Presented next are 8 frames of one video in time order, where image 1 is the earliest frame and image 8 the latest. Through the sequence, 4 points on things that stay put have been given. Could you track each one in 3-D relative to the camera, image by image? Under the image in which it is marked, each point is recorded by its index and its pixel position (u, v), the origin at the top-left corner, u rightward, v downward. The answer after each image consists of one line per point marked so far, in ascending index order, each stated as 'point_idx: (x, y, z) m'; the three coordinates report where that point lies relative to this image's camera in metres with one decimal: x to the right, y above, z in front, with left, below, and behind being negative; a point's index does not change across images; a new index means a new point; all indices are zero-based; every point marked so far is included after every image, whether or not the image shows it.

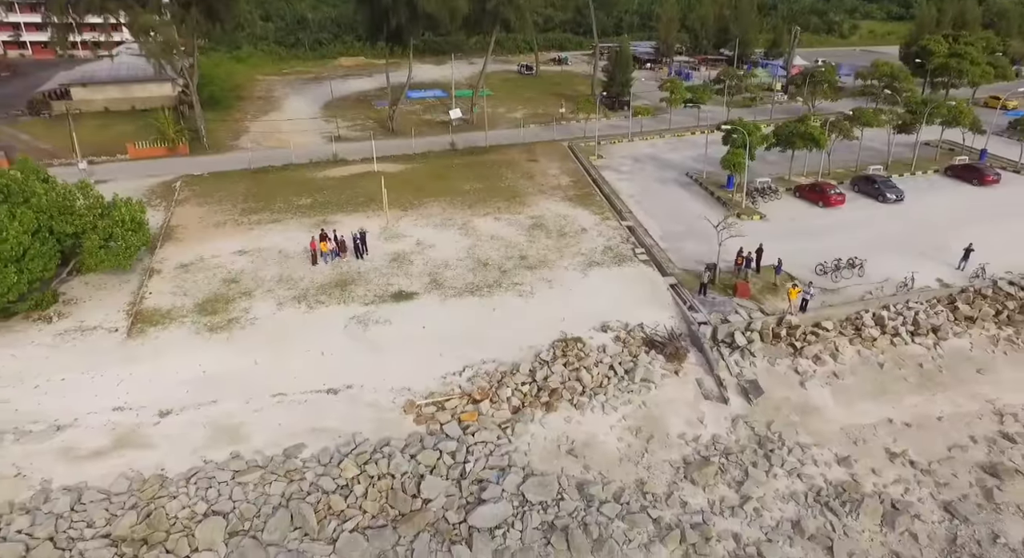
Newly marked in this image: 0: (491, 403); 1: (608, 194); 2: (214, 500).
0: (-0.3, -1.8, +9.1) m
1: (+2.6, +2.3, +16.6) m
2: (-3.7, -2.7, +7.6) m
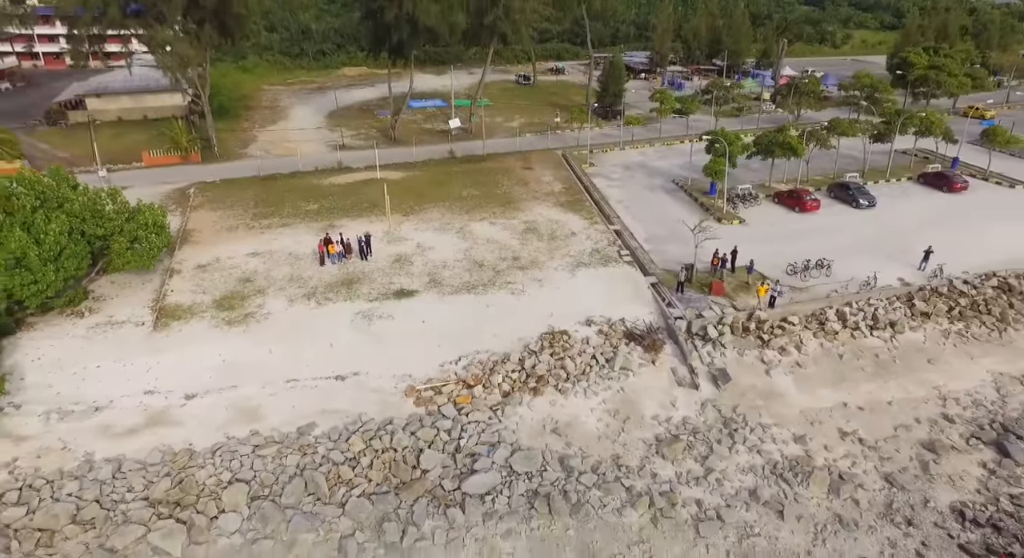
0: (-0.5, -1.8, +10.2) m
1: (+2.4, +2.2, +17.6) m
2: (-3.8, -2.6, +8.6) m
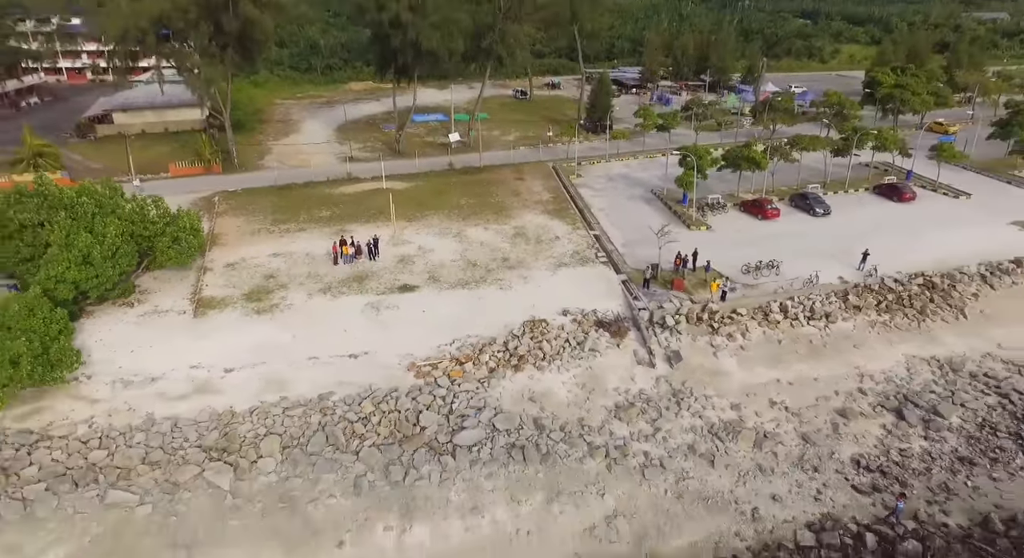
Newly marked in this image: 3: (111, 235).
0: (-0.8, -1.7, +12.1) m
1: (+2.2, +2.2, +19.6) m
2: (-4.1, -2.5, +10.6) m
3: (-8.7, +0.9, +13.4) m
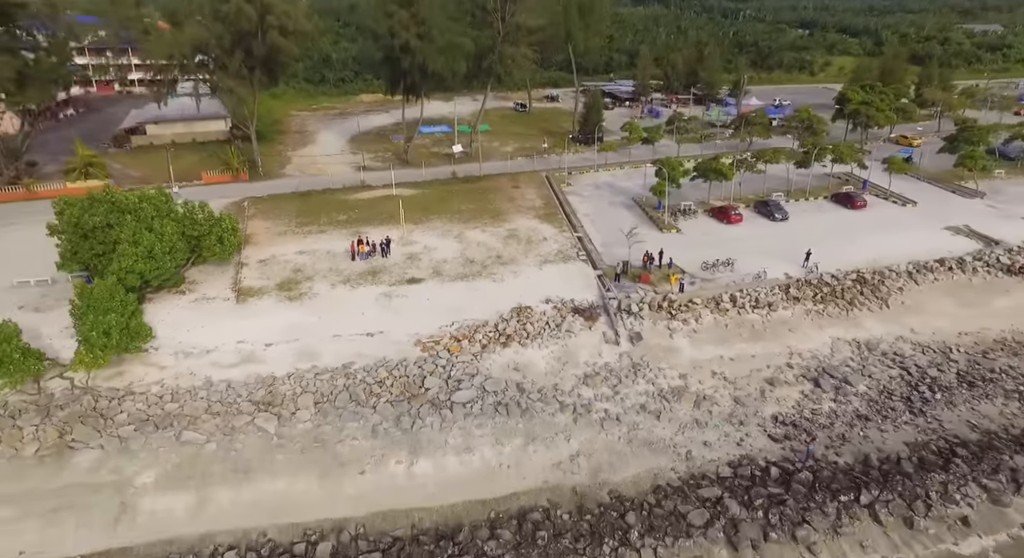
0: (-1.0, -1.5, +14.8) m
1: (+2.0, +2.3, +22.3) m
2: (-4.4, -2.3, +13.2) m
3: (-9.0, +1.2, +16.1) m
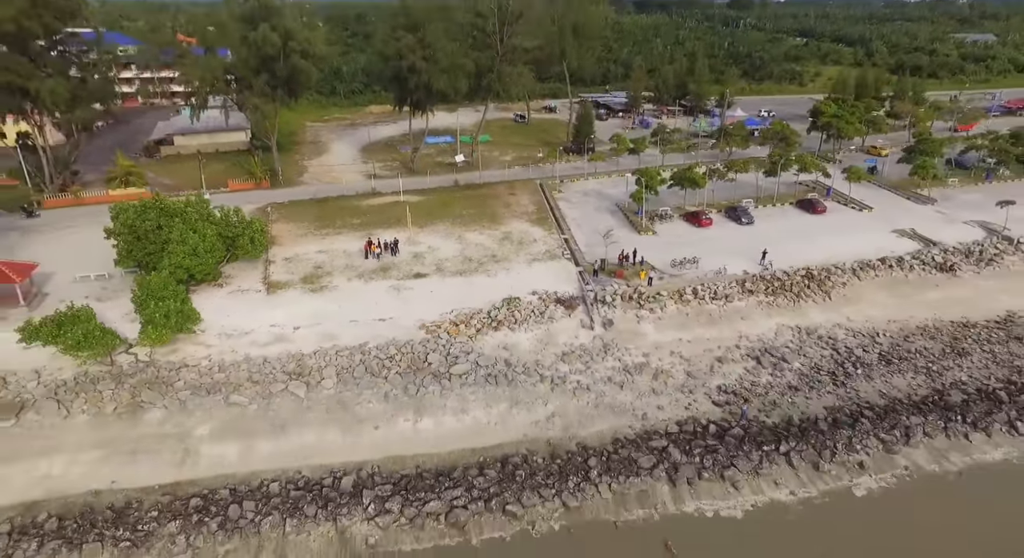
0: (-1.3, -1.3, +17.4) m
1: (+1.8, +2.5, +24.9) m
2: (-4.7, -2.1, +15.9) m
3: (-9.2, +1.3, +18.9) m
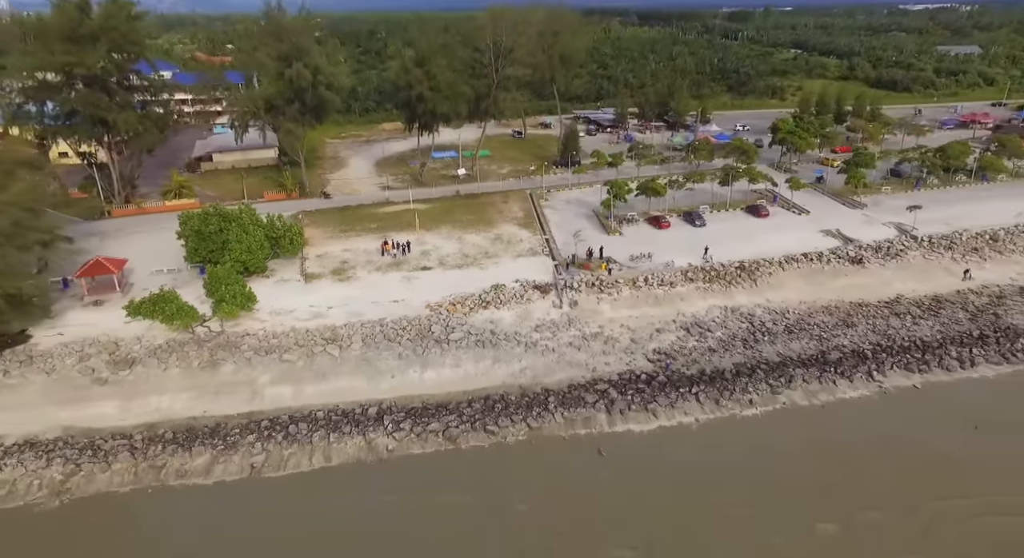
0: (-1.8, -1.0, +22.2) m
1: (+1.4, +2.7, +29.7) m
2: (-5.2, -1.7, +20.7) m
3: (-9.7, +1.6, +23.8) m
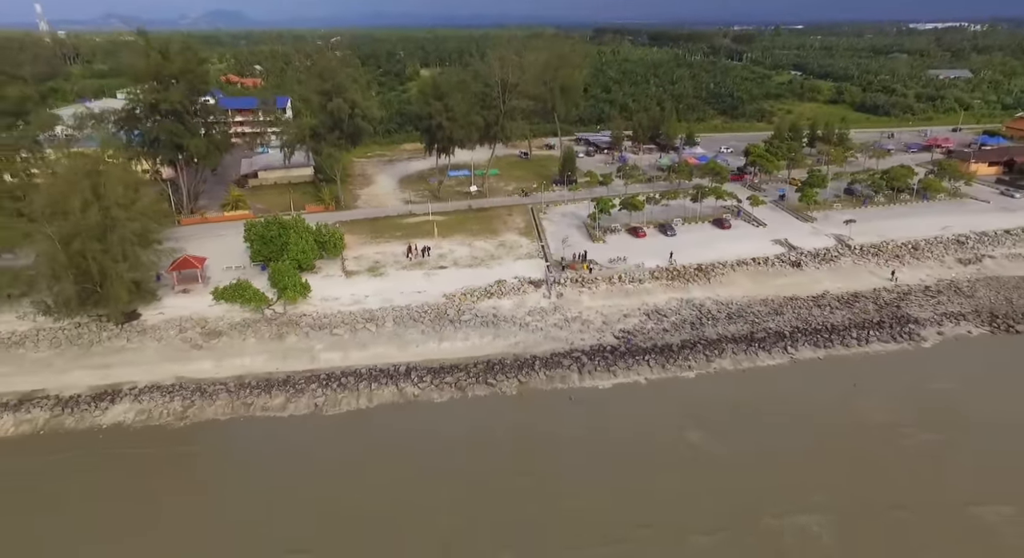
0: (-1.9, -0.8, +28.0) m
1: (+1.5, +2.7, +35.5) m
2: (-5.3, -1.5, +26.6) m
3: (-9.7, +1.8, +29.8) m
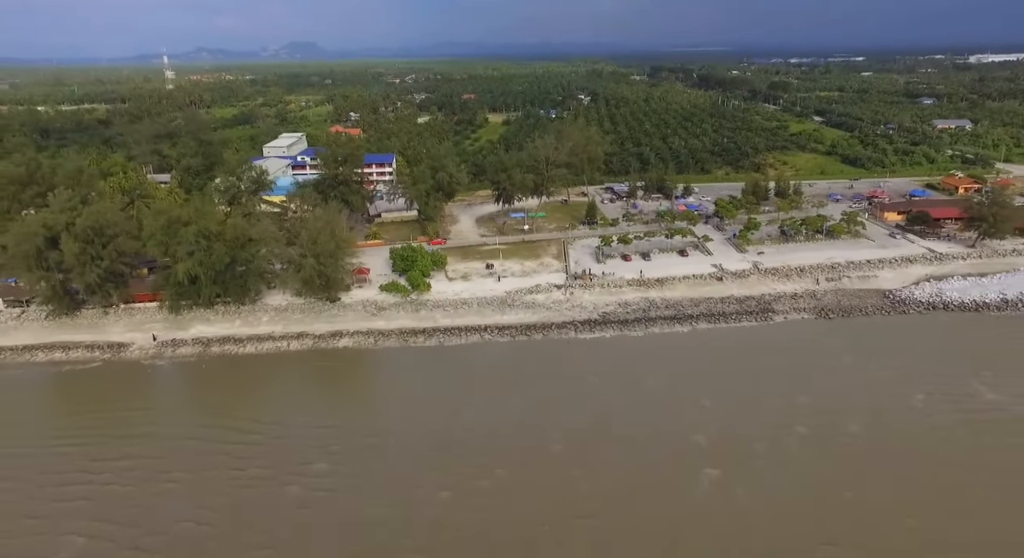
0: (+0.6, -1.1, +48.5) m
1: (+4.8, +2.0, +55.7) m
2: (-3.0, -1.7, +47.4) m
3: (-7.0, +1.6, +51.2) m
